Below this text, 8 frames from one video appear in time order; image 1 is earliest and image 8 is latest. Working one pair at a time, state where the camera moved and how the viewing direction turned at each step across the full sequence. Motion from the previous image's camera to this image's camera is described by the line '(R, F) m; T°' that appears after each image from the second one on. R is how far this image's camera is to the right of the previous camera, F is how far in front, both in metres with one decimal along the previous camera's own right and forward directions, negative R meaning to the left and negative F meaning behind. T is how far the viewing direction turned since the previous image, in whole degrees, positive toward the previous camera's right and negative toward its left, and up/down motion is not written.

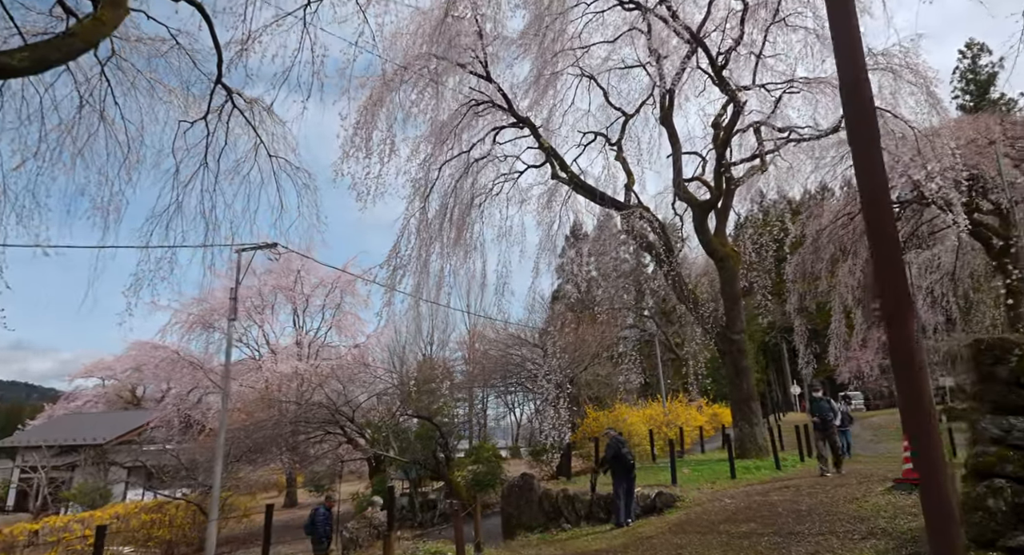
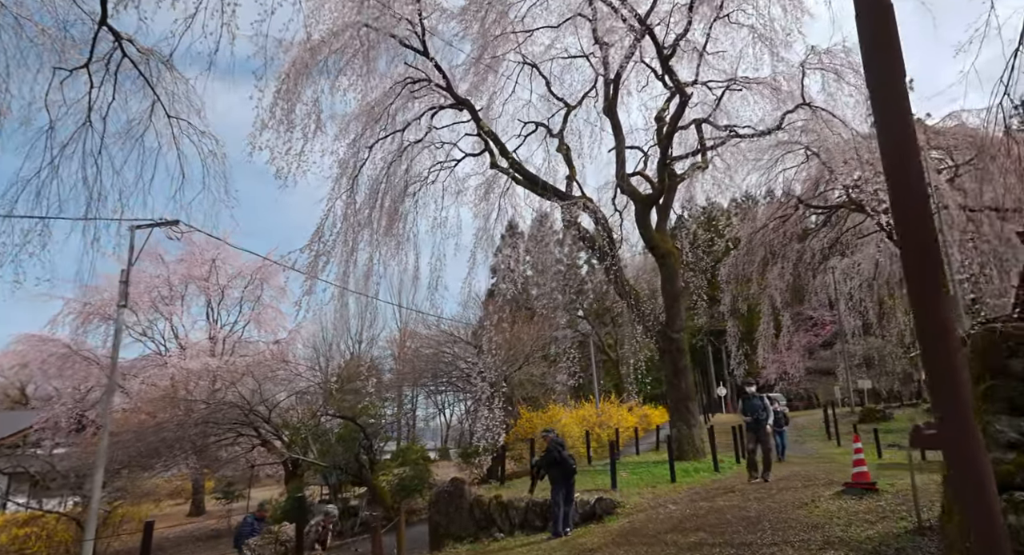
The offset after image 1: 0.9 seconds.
(0.0, +0.7) m; +6°
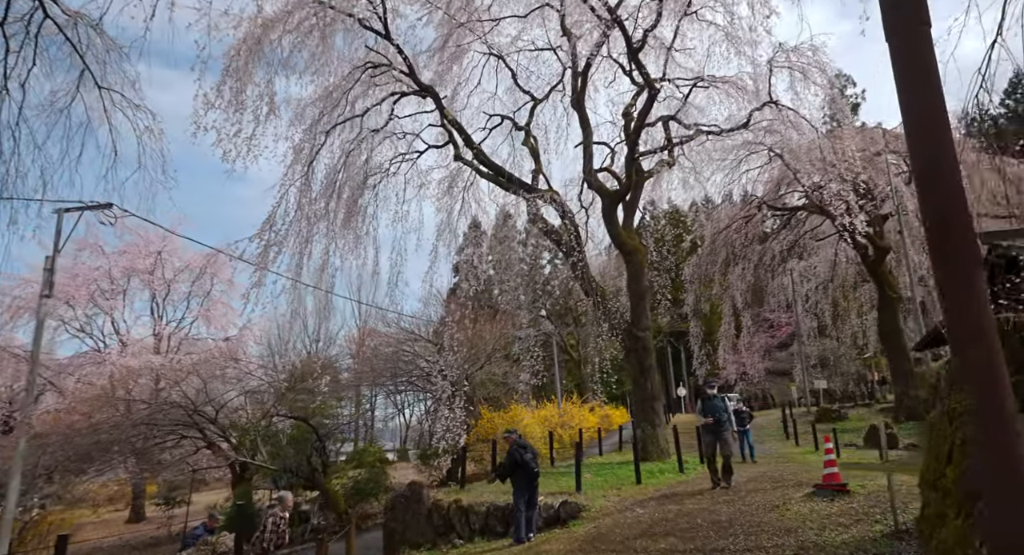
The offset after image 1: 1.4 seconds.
(0.0, +0.4) m; +3°
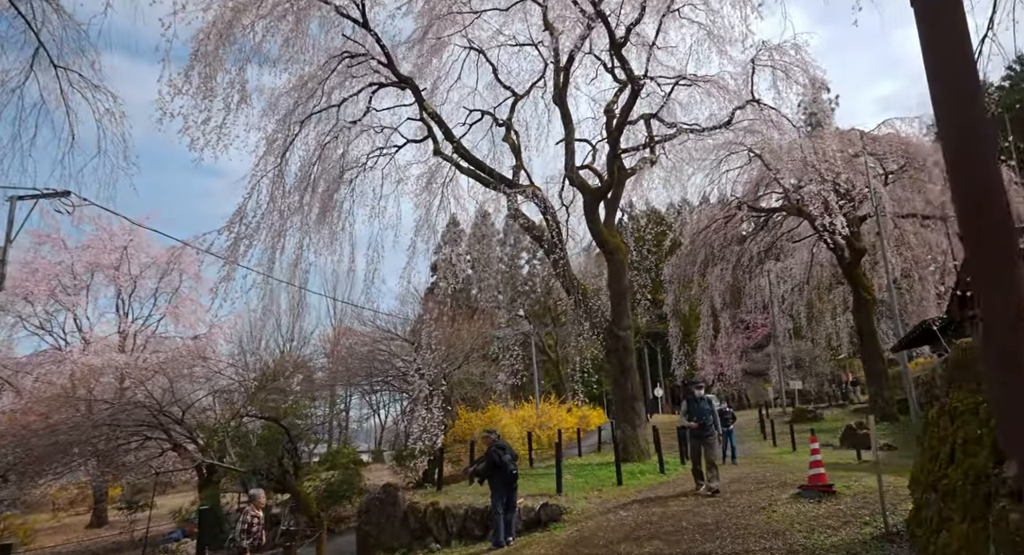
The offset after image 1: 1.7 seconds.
(0.0, +0.2) m; +2°
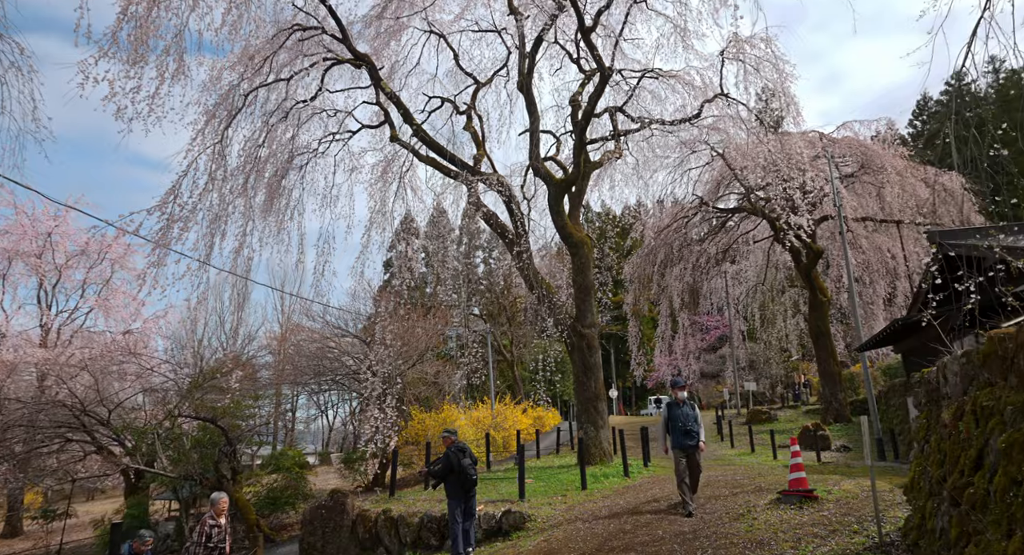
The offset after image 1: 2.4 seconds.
(-0.1, +0.5) m; +4°
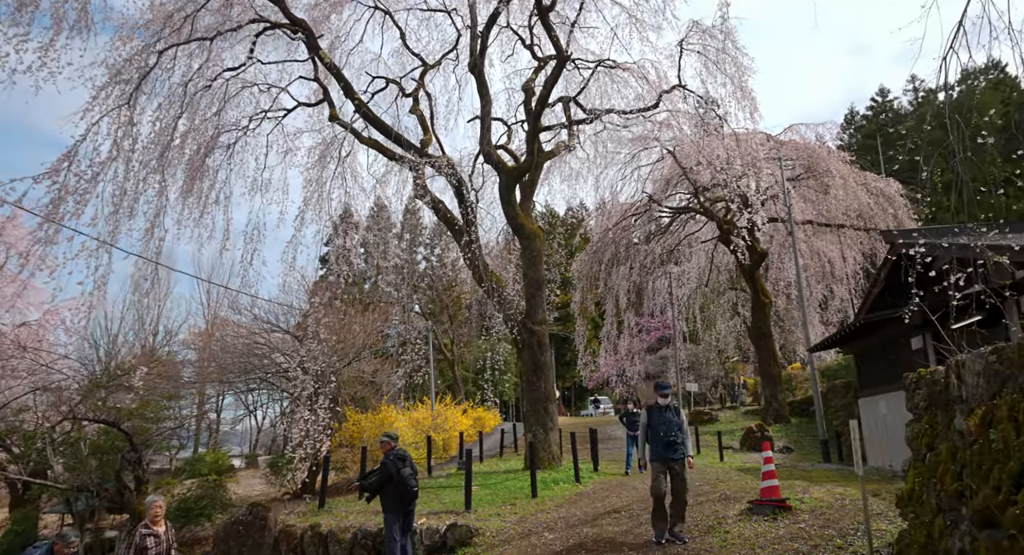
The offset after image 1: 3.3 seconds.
(-0.1, +0.7) m; +5°
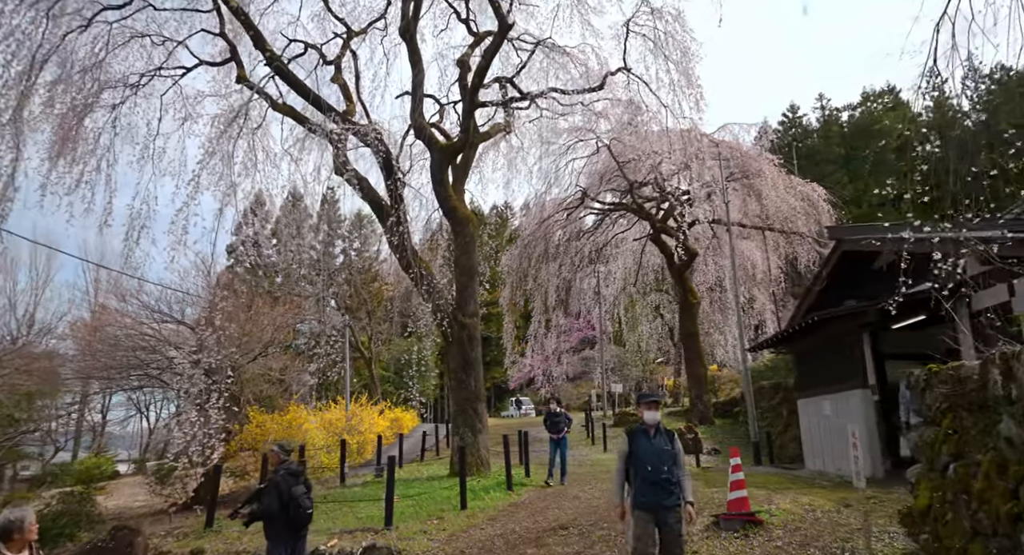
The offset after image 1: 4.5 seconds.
(-0.1, +0.9) m; +7°
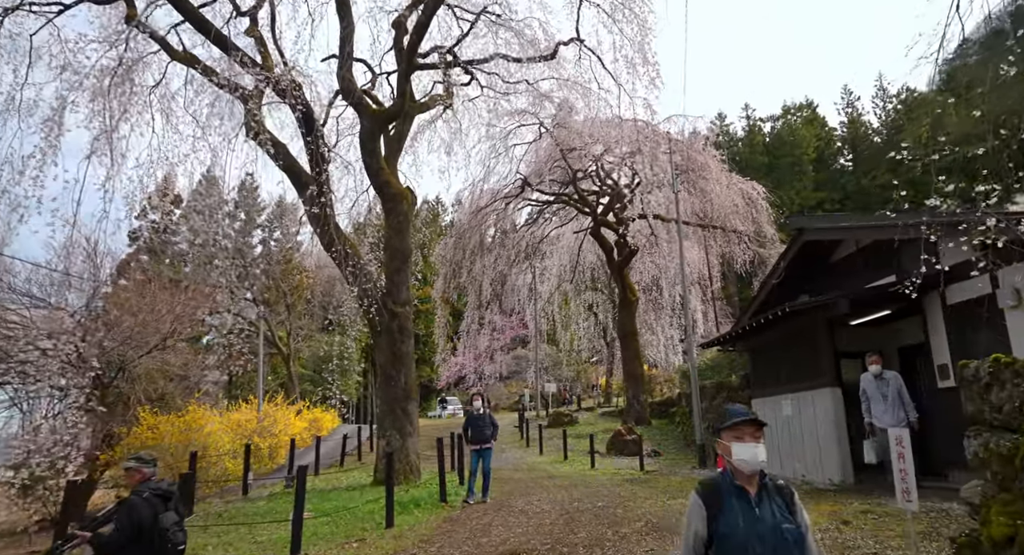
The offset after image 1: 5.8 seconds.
(-0.1, +1.0) m; +6°
